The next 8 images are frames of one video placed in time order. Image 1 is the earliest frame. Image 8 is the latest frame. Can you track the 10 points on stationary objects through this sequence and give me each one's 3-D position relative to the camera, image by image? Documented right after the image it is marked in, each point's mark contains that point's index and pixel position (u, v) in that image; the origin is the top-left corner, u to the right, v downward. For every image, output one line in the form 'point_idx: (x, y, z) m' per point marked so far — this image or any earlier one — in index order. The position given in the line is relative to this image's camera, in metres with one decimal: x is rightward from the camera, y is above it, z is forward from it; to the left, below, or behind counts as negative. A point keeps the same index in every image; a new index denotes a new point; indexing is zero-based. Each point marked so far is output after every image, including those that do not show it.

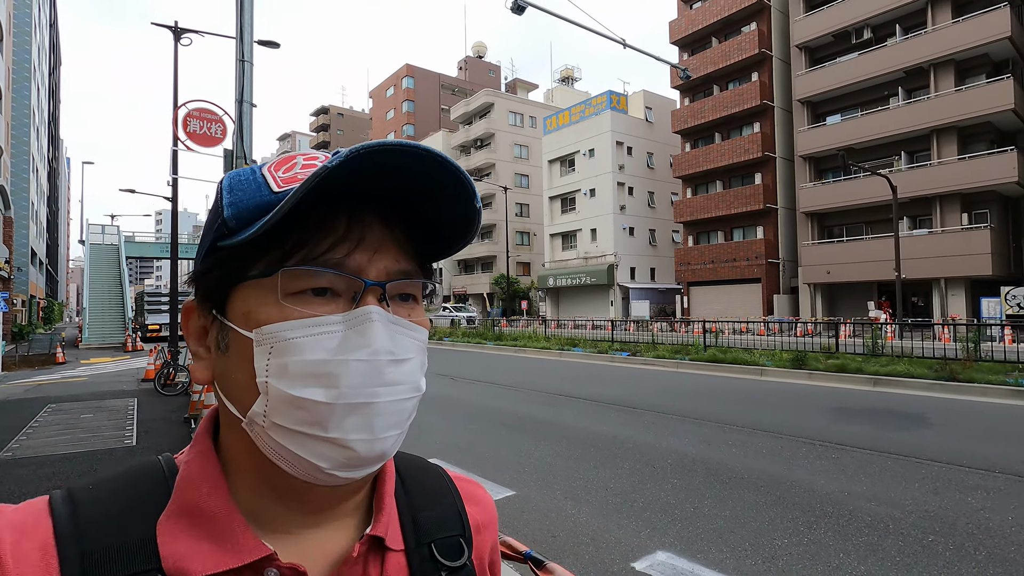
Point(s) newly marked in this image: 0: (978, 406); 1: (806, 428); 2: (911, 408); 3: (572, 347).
0: (+6.3, -1.6, +7.3) m
1: (+3.6, -1.7, +6.7) m
2: (+5.5, -1.6, +7.5) m
3: (+1.7, -1.7, +15.6) m
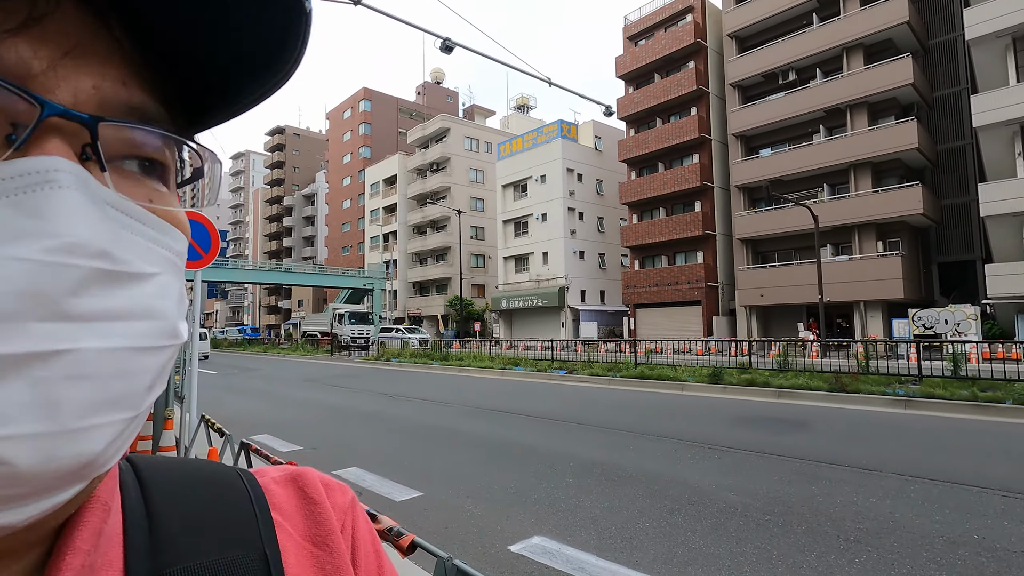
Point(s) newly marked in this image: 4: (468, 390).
0: (+5.2, -1.9, +8.2) m
1: (+2.6, -2.0, +7.3) m
2: (+4.4, -2.0, +8.3) m
3: (+0.1, -2.4, +16.1) m
4: (-1.0, -2.3, +12.2) m
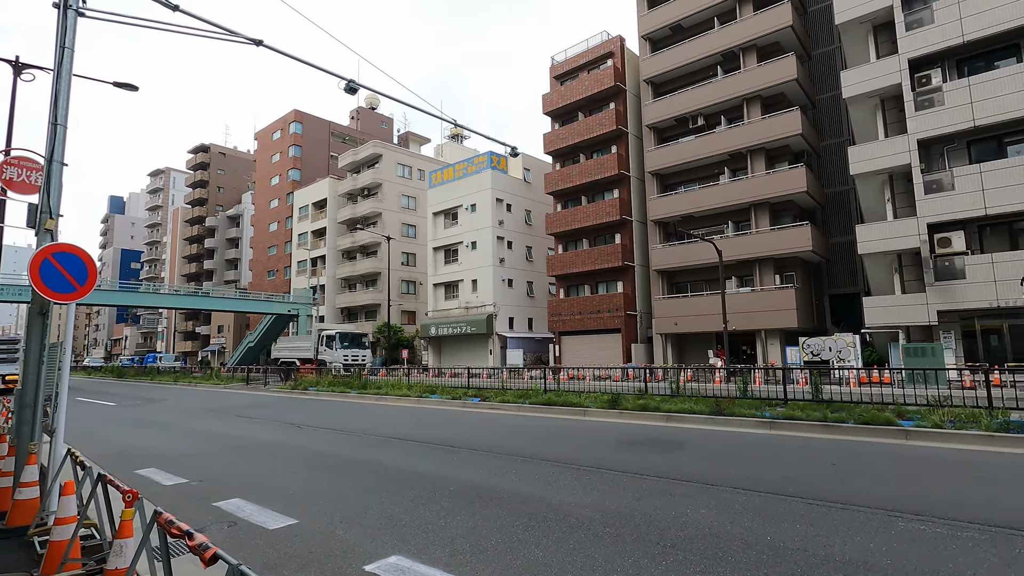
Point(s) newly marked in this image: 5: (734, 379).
0: (+3.5, -2.5, +9.0) m
1: (+1.1, -2.5, +7.9) m
2: (+2.8, -2.5, +9.0) m
3: (-2.5, -3.2, +16.2) m
4: (-3.1, -3.0, +12.3) m
5: (+5.5, -2.3, +13.6) m
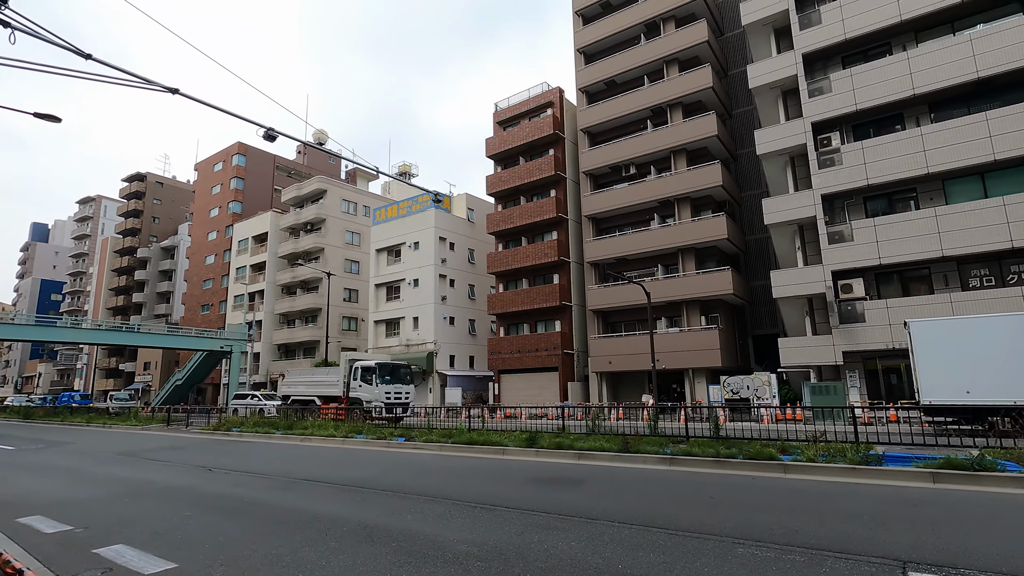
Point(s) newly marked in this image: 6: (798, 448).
0: (+2.0, -3.2, +9.5) m
1: (-0.4, -3.1, +8.1) m
2: (+1.2, -3.3, +9.4) m
3: (-4.7, -4.4, +16.1) m
4: (-4.9, -3.9, +12.1) m
5: (+3.5, -3.4, +14.2) m
6: (+5.1, -2.9, +9.6) m
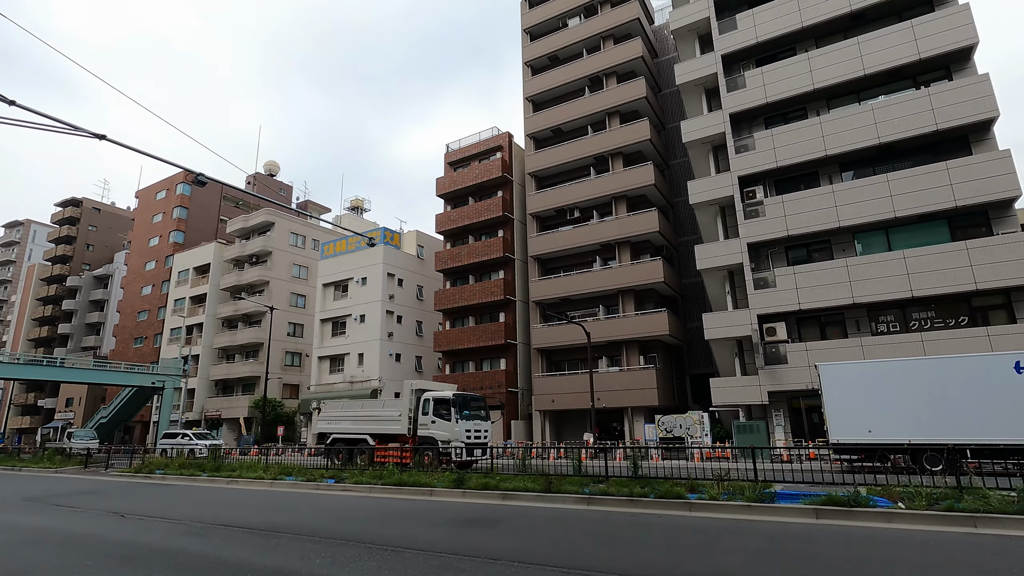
0: (+0.6, -4.1, +9.8) m
1: (-1.7, -3.8, +8.3) m
2: (-0.2, -4.1, +9.7) m
3: (-6.6, -5.5, +15.7) m
4: (-6.5, -4.8, +11.8) m
5: (+1.7, -4.6, +14.6) m
6: (+3.7, -3.8, +10.2) m
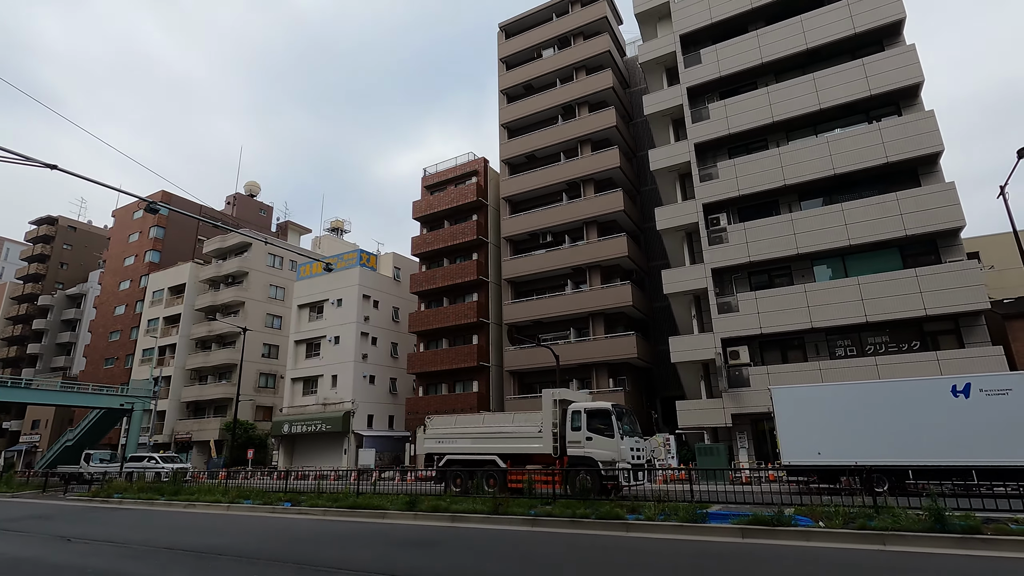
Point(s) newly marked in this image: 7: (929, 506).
0: (-0.5, -4.6, +10.0) m
1: (-2.7, -4.3, +8.5) m
2: (-1.3, -4.6, +9.9) m
3: (-7.8, -6.2, +15.7) m
4: (-7.6, -5.3, +11.8) m
5: (+0.5, -5.3, +14.8) m
6: (+2.6, -4.3, +10.5) m
7: (+6.5, -3.4, +8.4) m
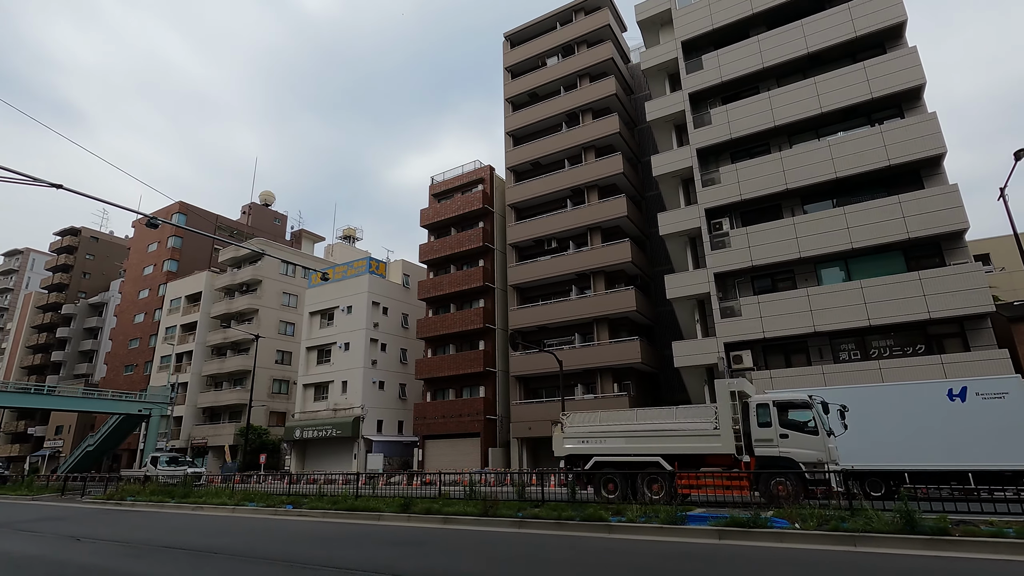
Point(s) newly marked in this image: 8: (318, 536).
0: (-0.8, -4.7, +10.3) m
1: (-3.0, -4.4, +8.8) m
2: (-1.5, -4.7, +10.2) m
3: (-7.9, -6.5, +16.2) m
4: (-7.8, -5.5, +12.3) m
5: (+0.4, -5.5, +15.1) m
6: (+2.3, -4.4, +10.7) m
7: (+6.1, -3.5, +8.5) m
8: (-3.9, -4.9, +10.7) m
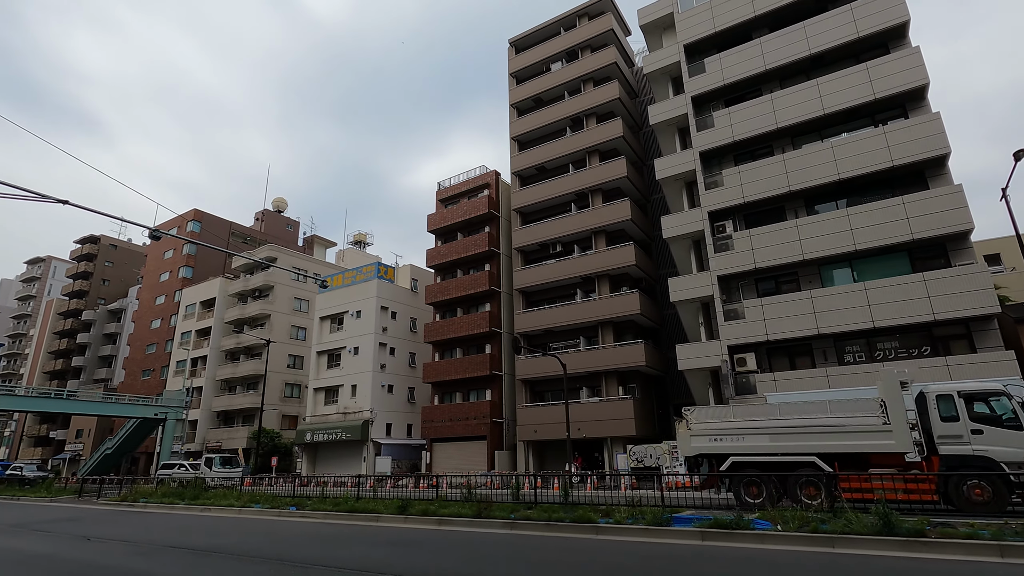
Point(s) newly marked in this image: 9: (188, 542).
0: (-1.0, -4.9, +10.6) m
1: (-3.2, -4.6, +9.2) m
2: (-1.7, -4.9, +10.5) m
3: (-8.0, -6.7, +16.6) m
4: (-8.0, -5.7, +12.7) m
5: (+0.3, -5.7, +15.3) m
6: (+2.1, -4.5, +10.9) m
7: (+5.9, -3.5, +8.6) m
8: (-4.1, -5.1, +11.0) m
9: (-6.7, -5.2, +10.9) m
